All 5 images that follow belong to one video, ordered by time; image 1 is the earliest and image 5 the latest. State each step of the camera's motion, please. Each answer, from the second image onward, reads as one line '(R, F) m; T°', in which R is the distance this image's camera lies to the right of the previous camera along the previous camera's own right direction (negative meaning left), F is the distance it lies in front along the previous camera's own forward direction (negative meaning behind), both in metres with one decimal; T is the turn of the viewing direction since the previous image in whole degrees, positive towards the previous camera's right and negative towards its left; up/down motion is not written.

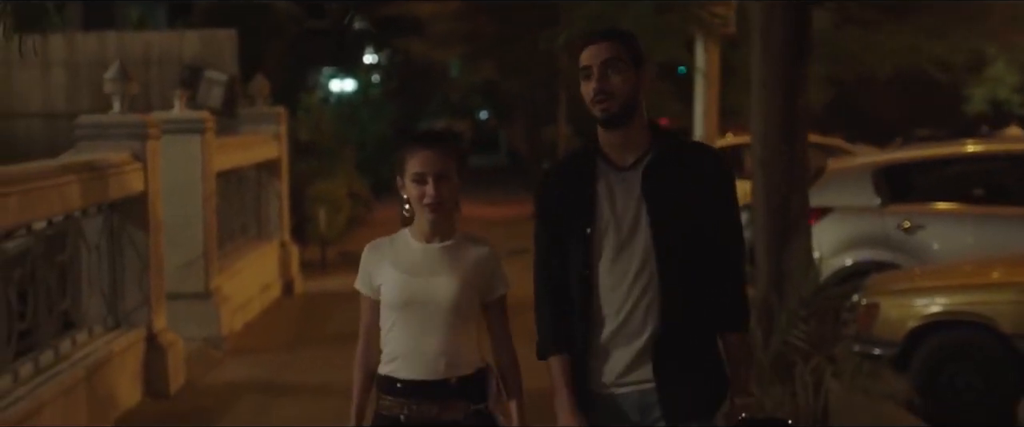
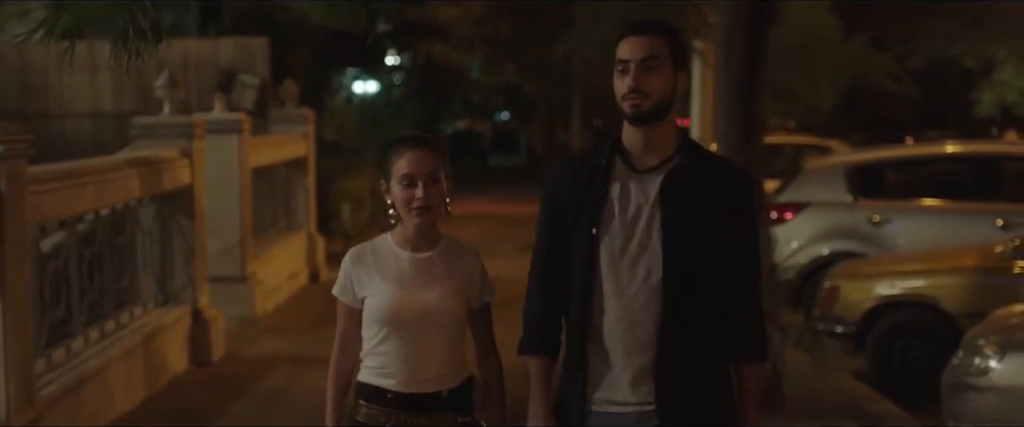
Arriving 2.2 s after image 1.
(+0.1, -1.1) m; -1°
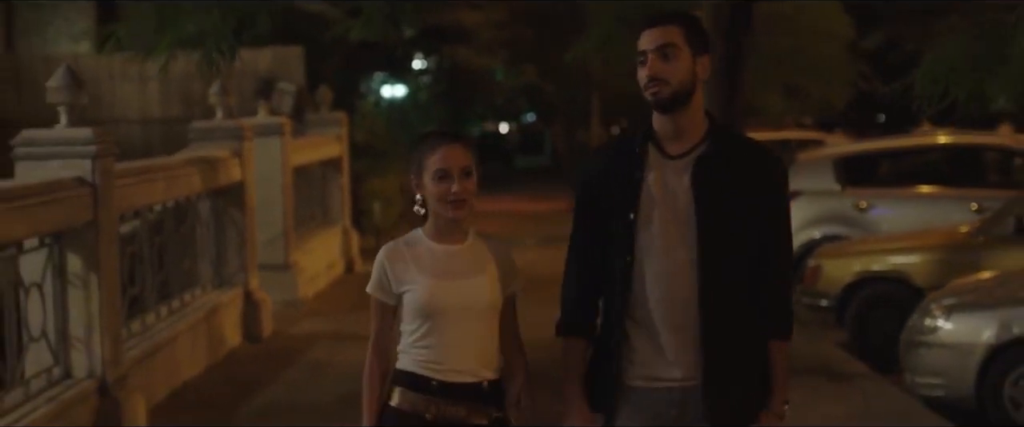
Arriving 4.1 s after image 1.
(+0.1, -1.2) m; -1°
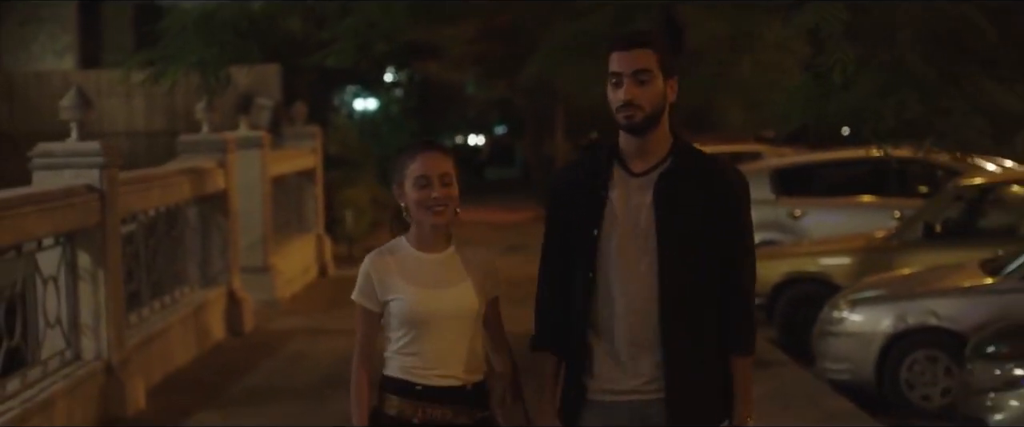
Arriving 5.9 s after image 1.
(+0.1, -1.1) m; +1°
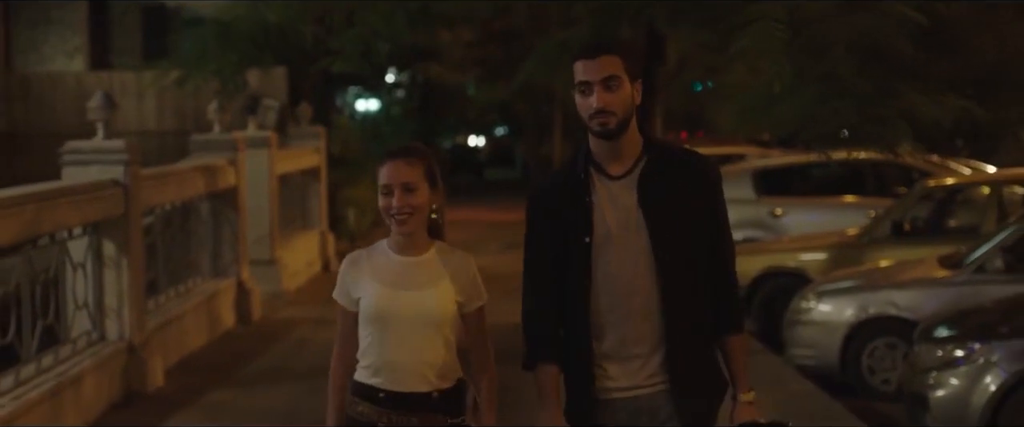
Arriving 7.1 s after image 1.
(+0.1, -0.7) m; 0°
